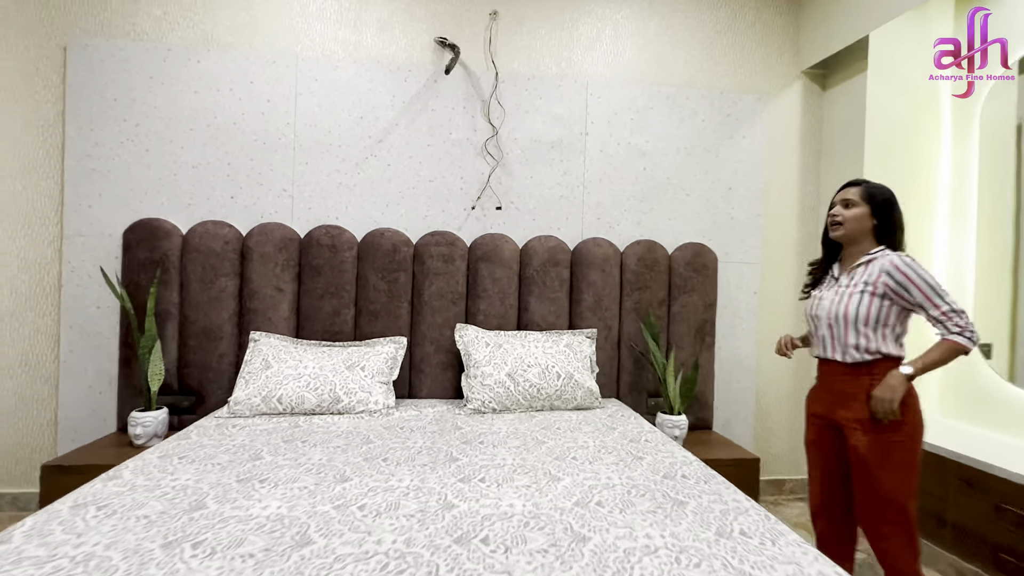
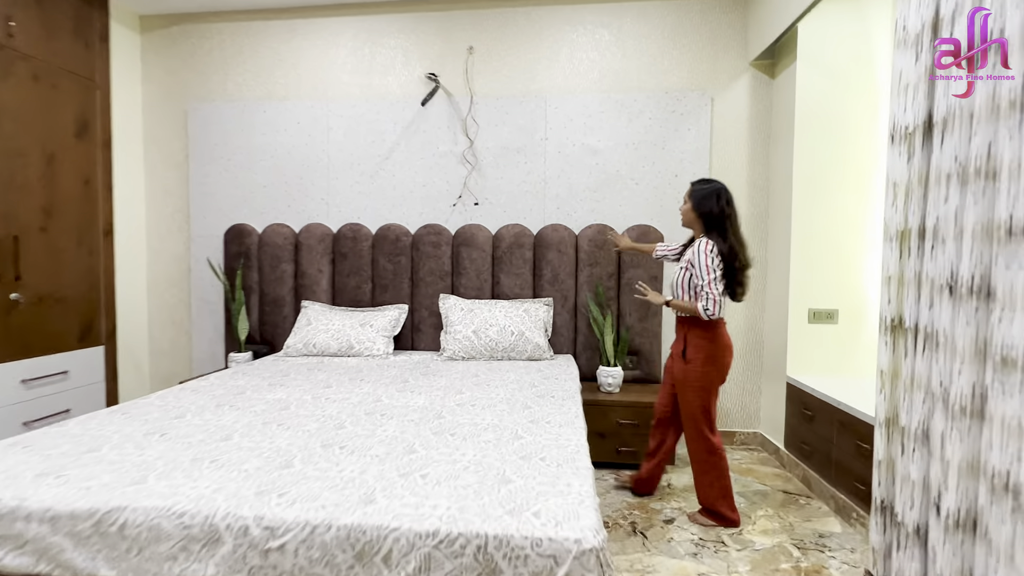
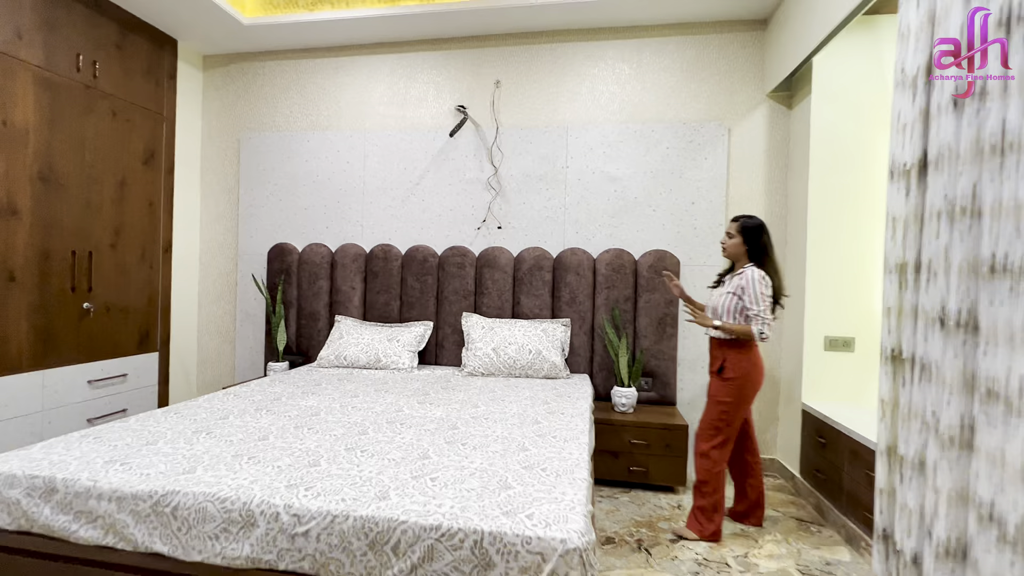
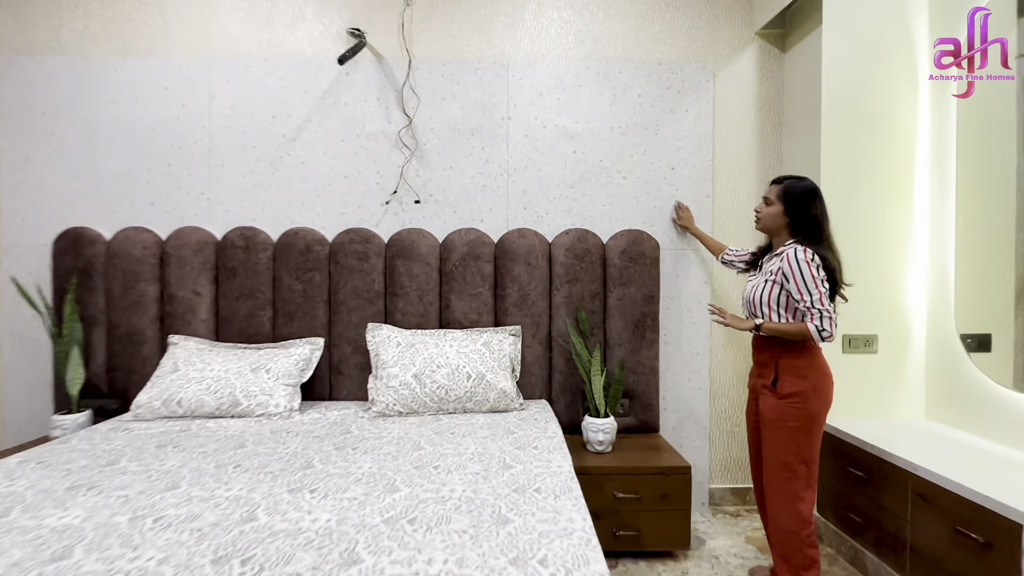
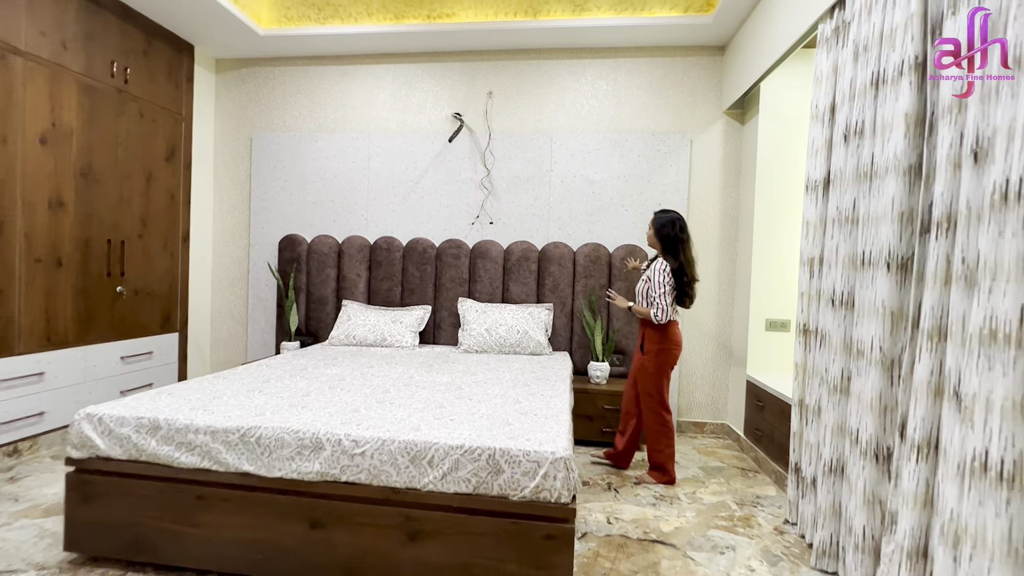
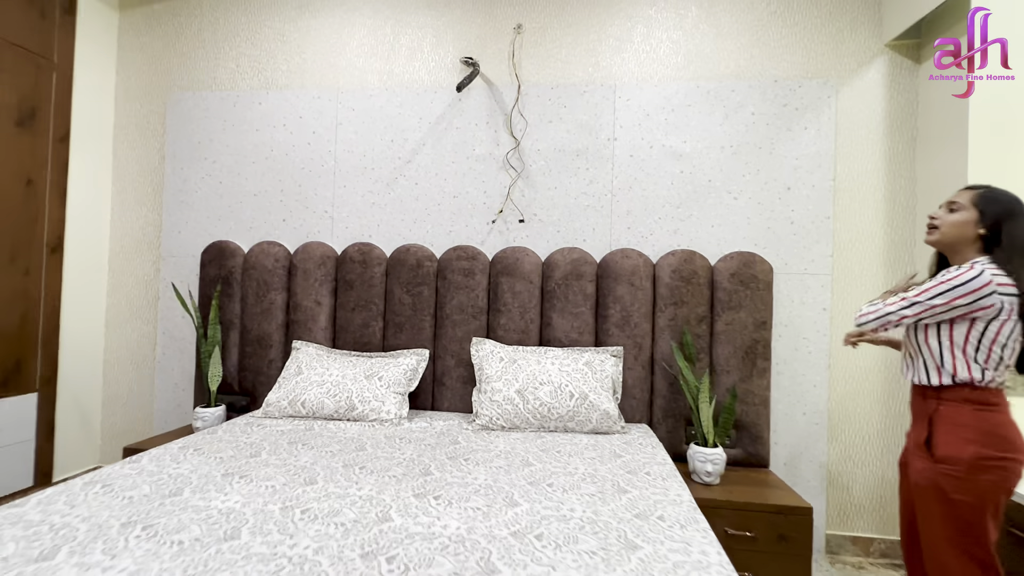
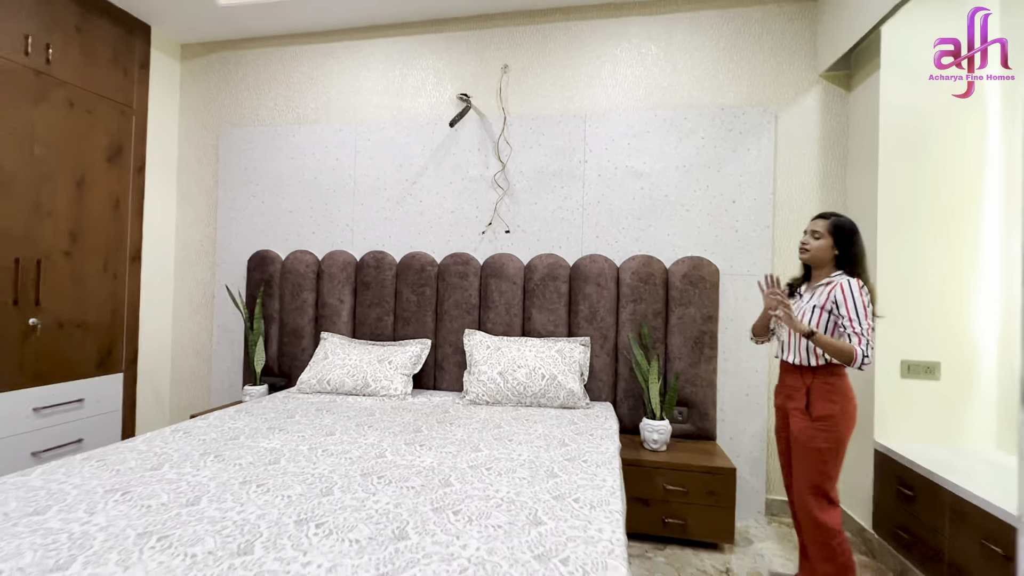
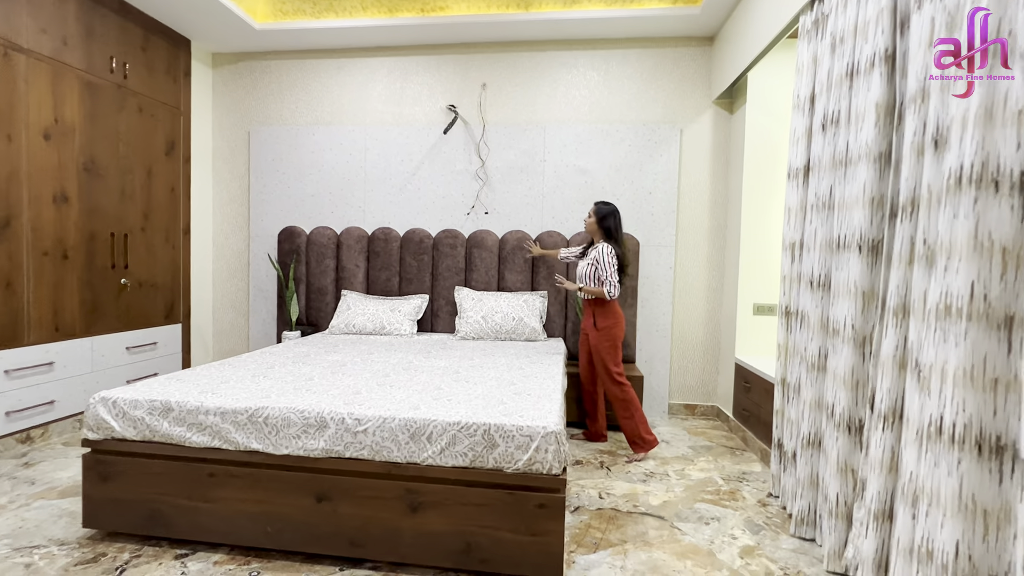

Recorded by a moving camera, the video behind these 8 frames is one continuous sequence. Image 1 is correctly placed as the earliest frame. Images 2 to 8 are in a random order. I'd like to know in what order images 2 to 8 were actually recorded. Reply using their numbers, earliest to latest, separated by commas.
6, 7, 3, 5, 8, 2, 4
